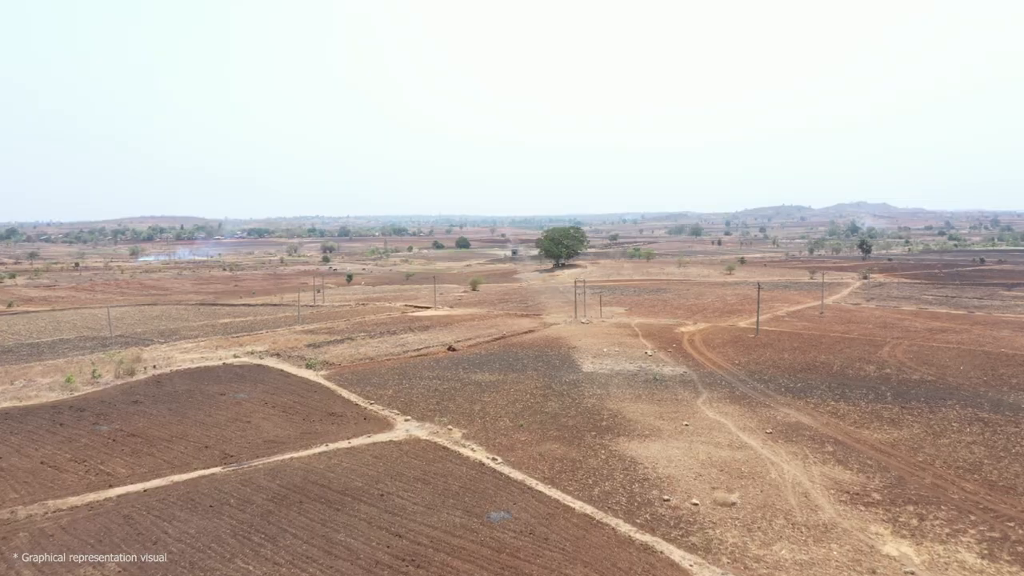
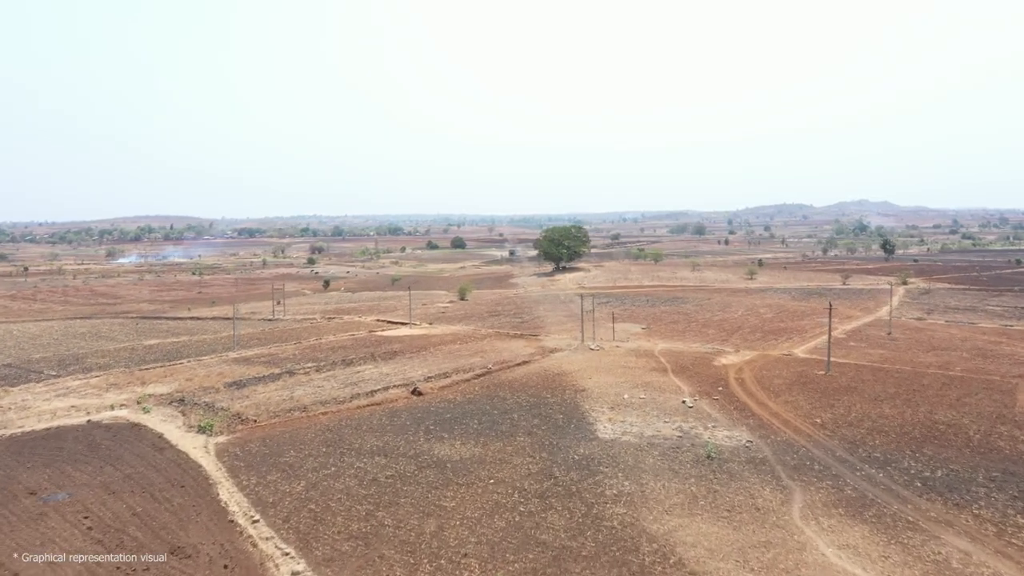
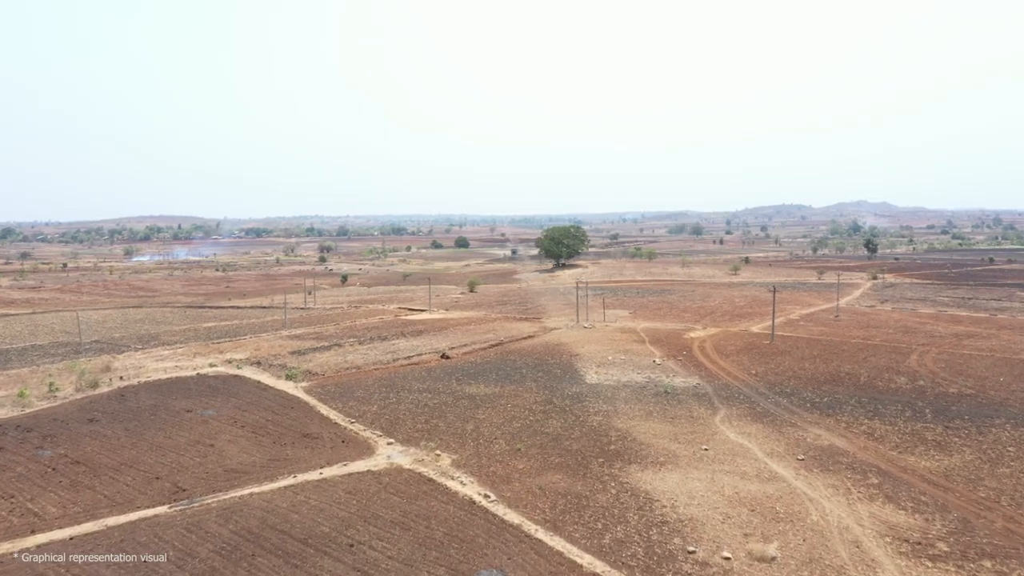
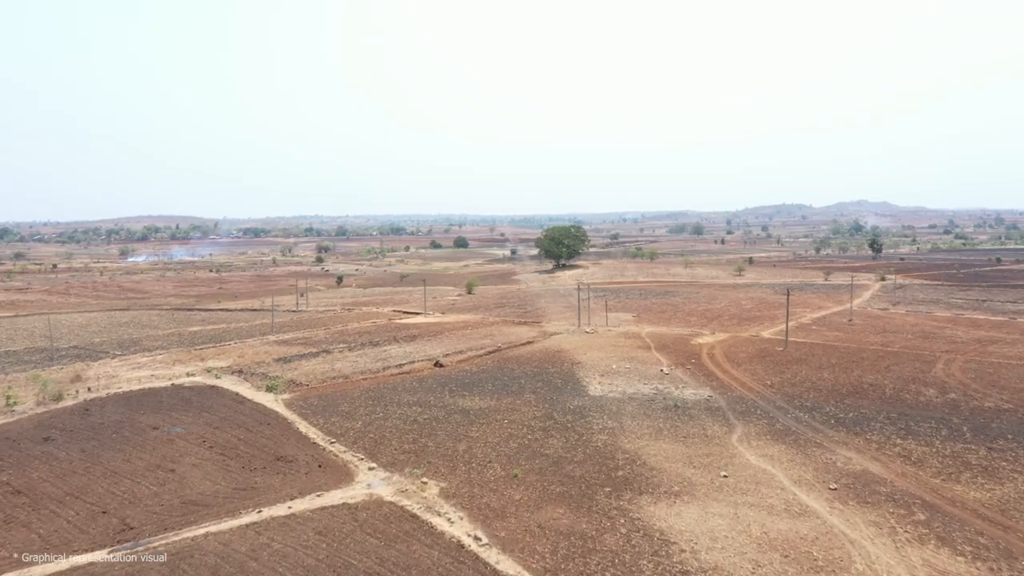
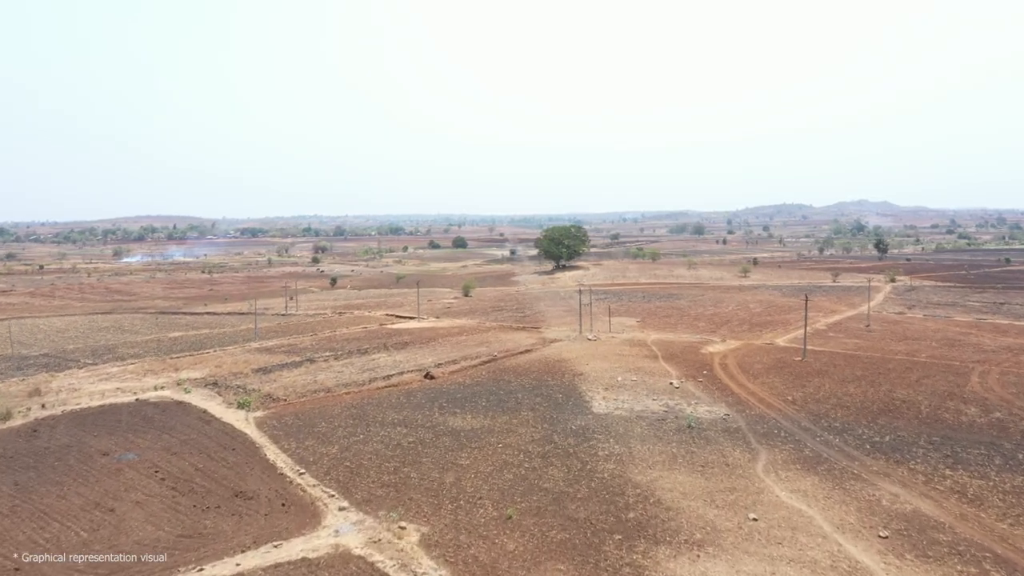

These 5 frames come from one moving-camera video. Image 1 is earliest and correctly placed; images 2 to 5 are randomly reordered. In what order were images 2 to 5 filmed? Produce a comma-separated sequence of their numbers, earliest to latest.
3, 4, 5, 2
